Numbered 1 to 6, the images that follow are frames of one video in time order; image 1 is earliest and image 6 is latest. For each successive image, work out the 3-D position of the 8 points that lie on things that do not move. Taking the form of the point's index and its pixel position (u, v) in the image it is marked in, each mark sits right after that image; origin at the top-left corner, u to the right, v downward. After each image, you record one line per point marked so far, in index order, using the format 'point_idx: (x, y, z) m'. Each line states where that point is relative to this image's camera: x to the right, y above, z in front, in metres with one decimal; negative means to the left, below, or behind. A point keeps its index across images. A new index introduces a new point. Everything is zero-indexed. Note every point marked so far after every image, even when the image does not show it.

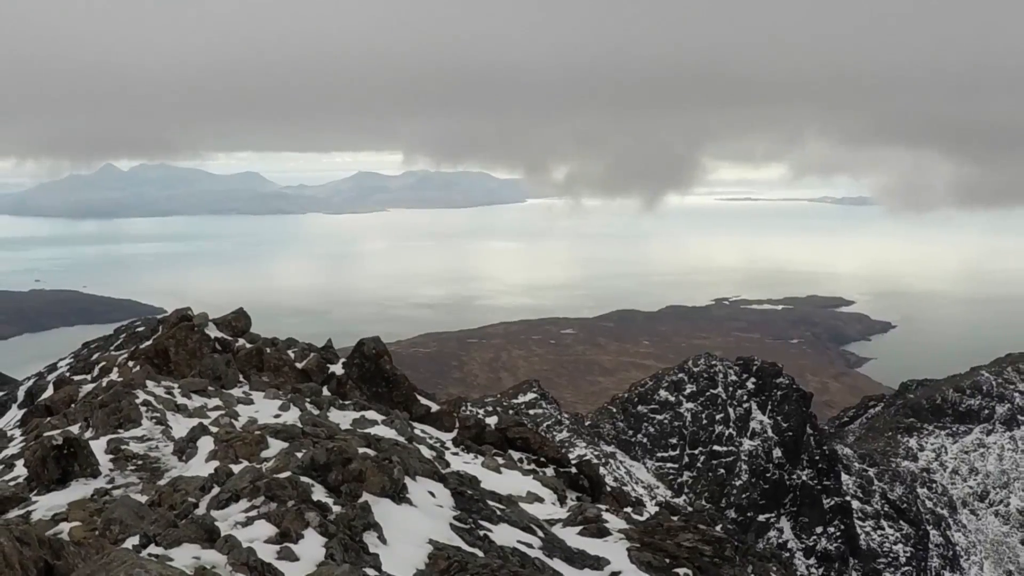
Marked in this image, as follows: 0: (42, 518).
0: (-12.3, -6.0, +16.6) m
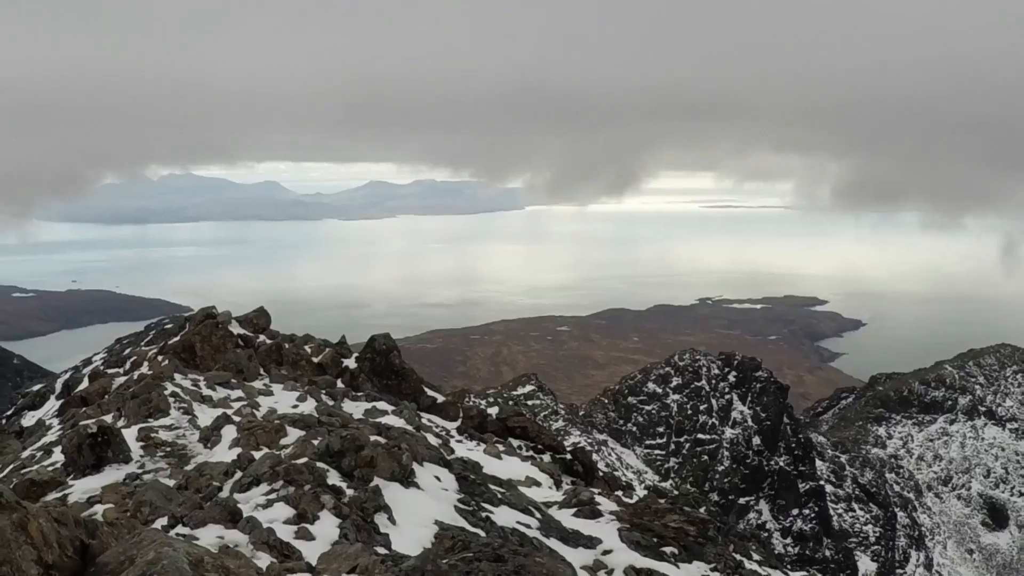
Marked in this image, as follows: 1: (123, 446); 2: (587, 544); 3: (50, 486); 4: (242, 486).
0: (-12.3, -6.0, +18.1) m
1: (-12.0, -4.9, +19.8) m
2: (+2.3, -7.8, +19.6) m
3: (-13.4, -5.7, +18.6) m
4: (-7.9, -5.8, +18.7) m
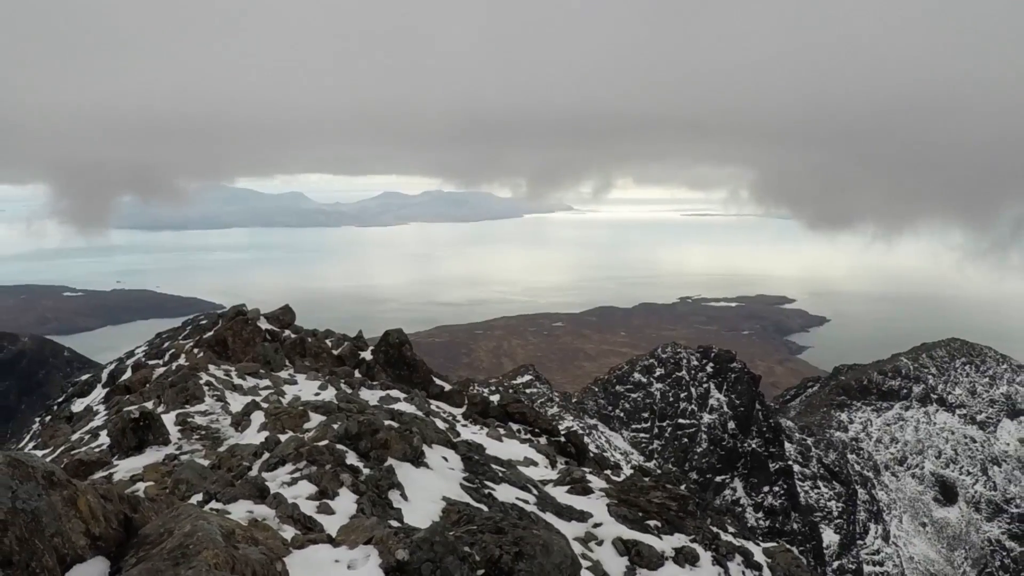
0: (-12.3, -6.0, +20.2) m
1: (-12.0, -4.8, +22.0) m
2: (+2.3, -7.7, +21.7) m
3: (-13.4, -5.7, +20.7) m
4: (-7.9, -5.8, +20.8) m
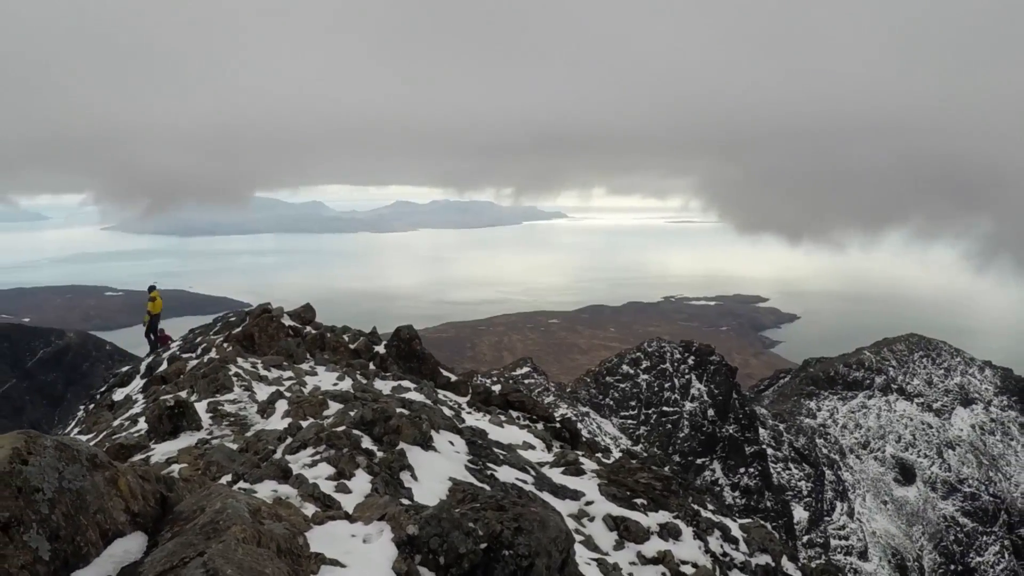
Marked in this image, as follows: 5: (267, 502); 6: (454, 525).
0: (-12.3, -6.0, +22.3) m
1: (-12.0, -4.9, +24.1) m
2: (+2.3, -7.8, +23.8) m
3: (-13.4, -5.7, +22.9) m
4: (-7.9, -5.8, +22.9) m
5: (-7.5, -6.5, +19.6) m
6: (-1.8, -7.2, +19.4) m
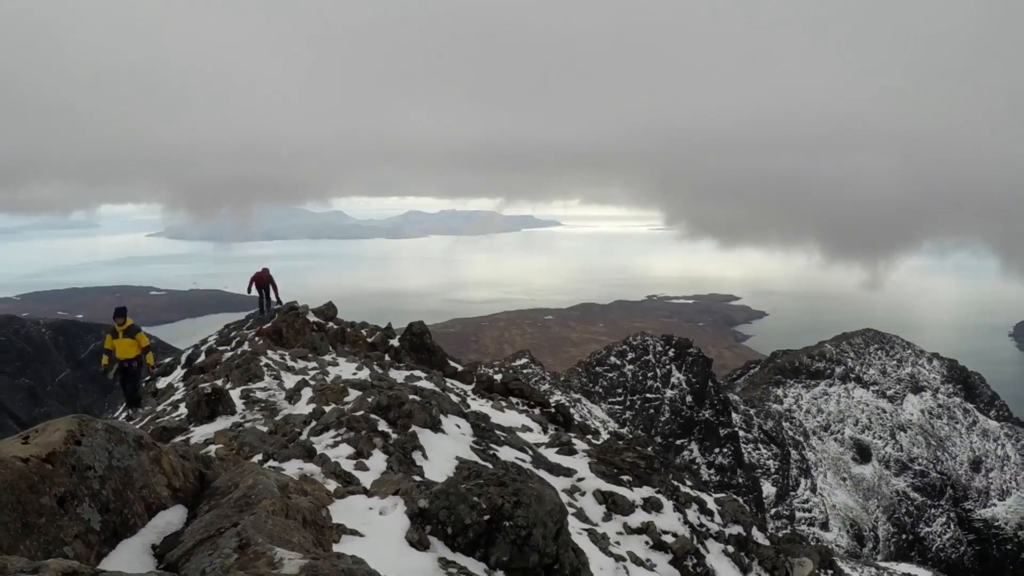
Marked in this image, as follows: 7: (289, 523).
0: (-12.3, -6.0, +25.2) m
1: (-12.0, -4.9, +27.0) m
2: (+2.3, -7.8, +26.6) m
3: (-13.4, -5.7, +25.7) m
4: (-7.9, -5.8, +25.7) m
5: (-7.5, -6.5, +22.4) m
6: (-1.8, -7.2, +22.2) m
7: (-6.5, -6.9, +18.8) m
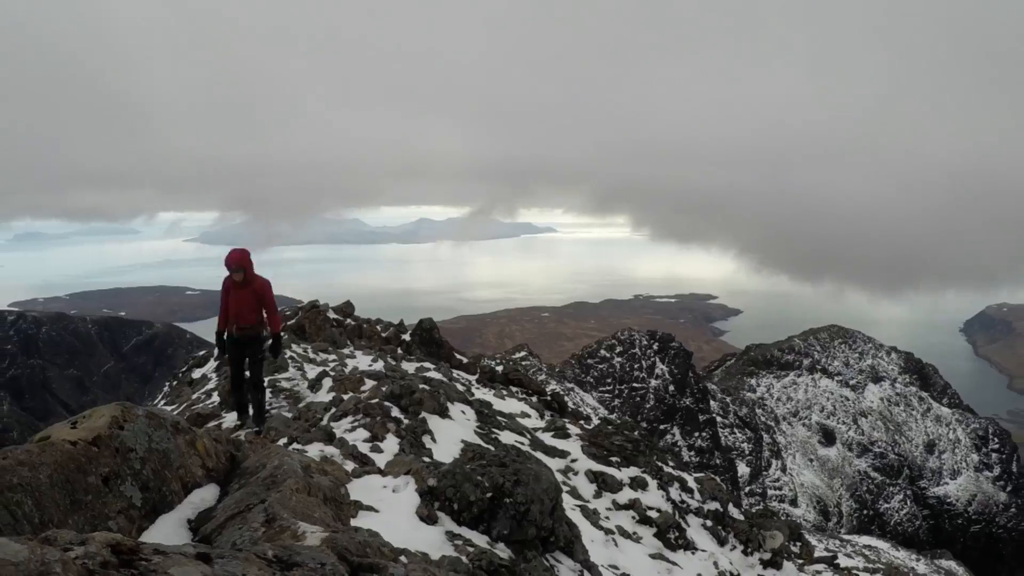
0: (-12.3, -6.0, +28.0) m
1: (-12.0, -4.9, +29.8) m
2: (+2.3, -7.8, +29.4) m
3: (-13.4, -5.8, +28.6) m
4: (-7.9, -5.8, +28.6) m
5: (-7.5, -6.5, +25.3) m
6: (-1.8, -7.2, +25.0) m
7: (-6.5, -6.9, +21.6) m
